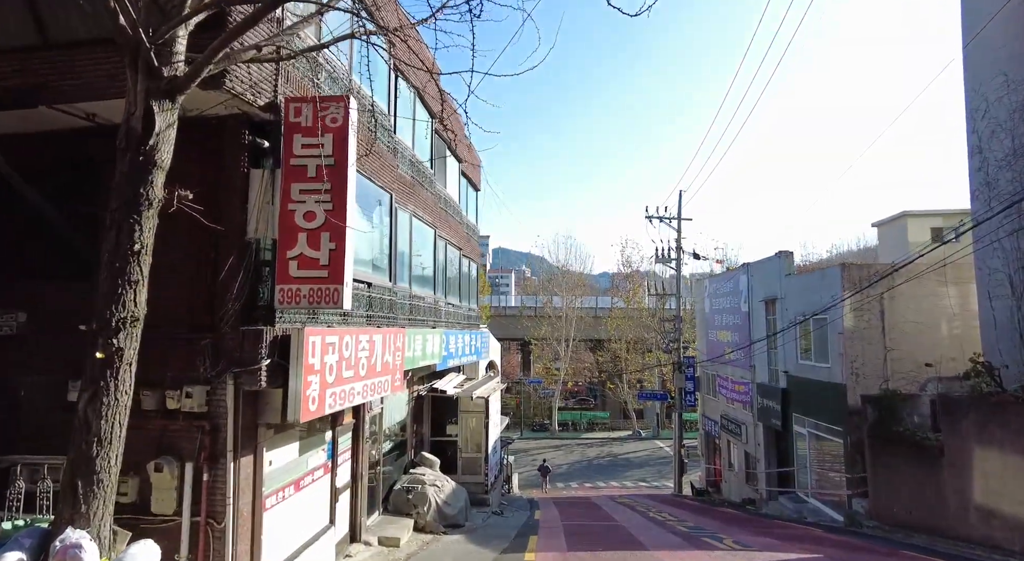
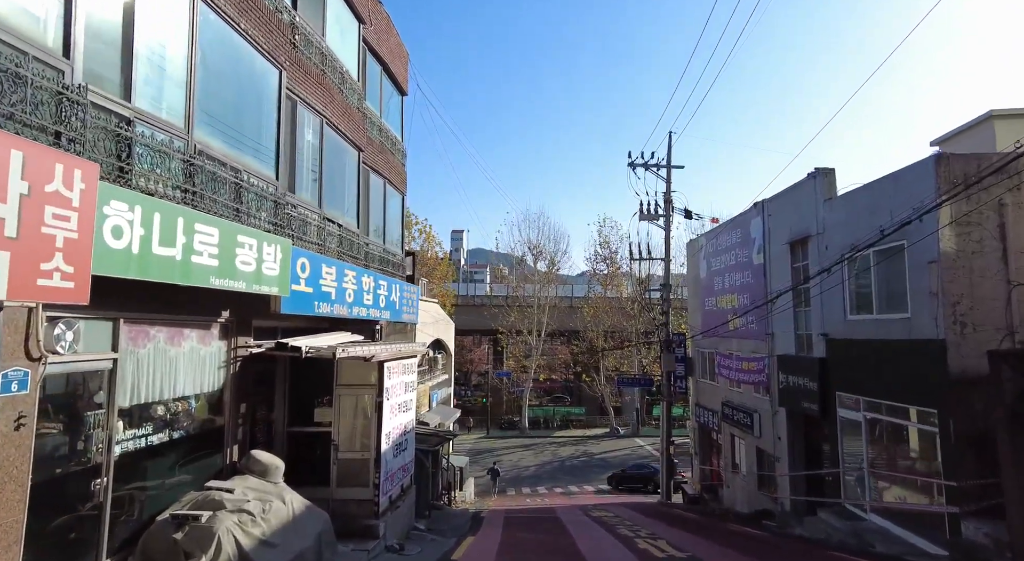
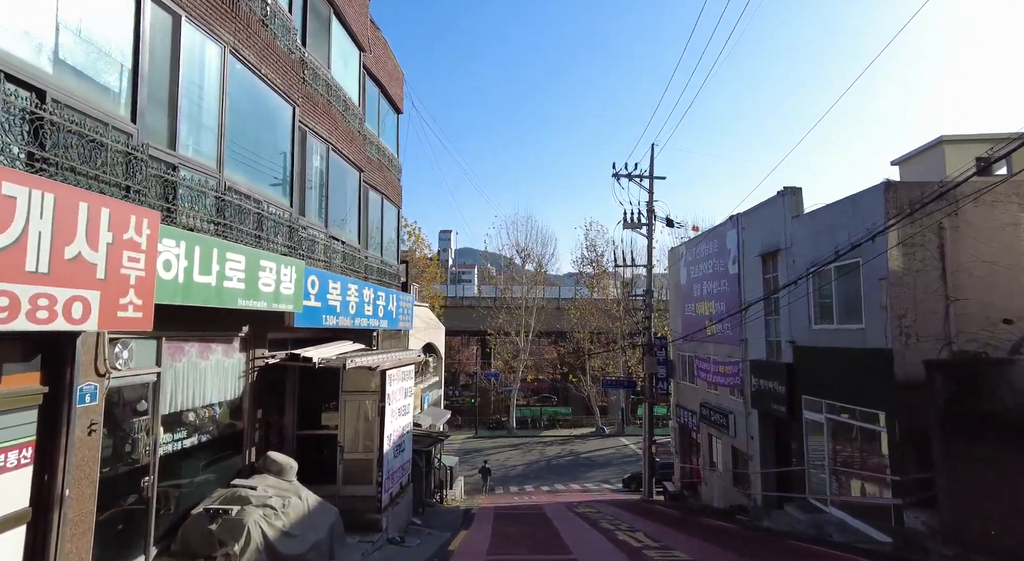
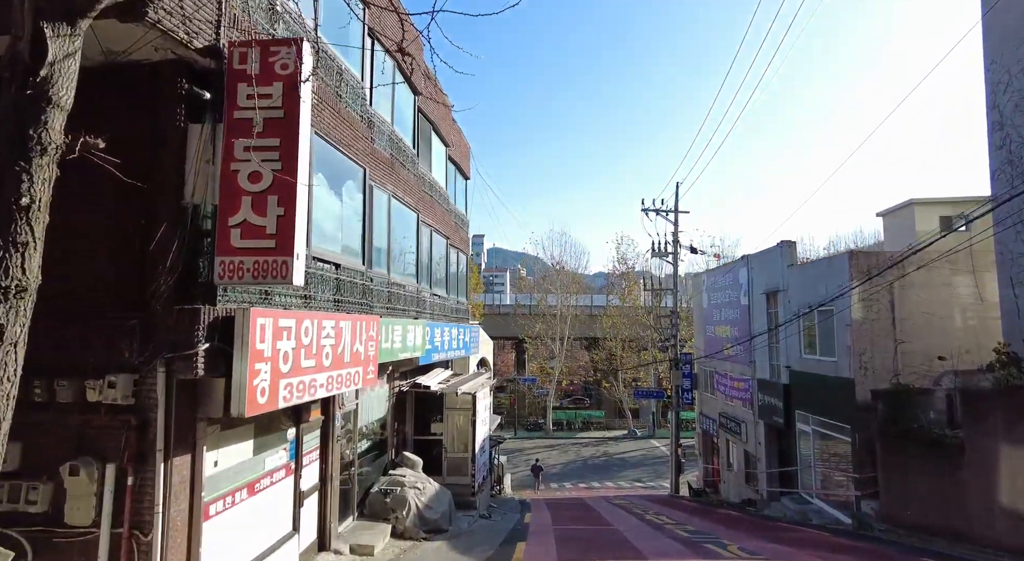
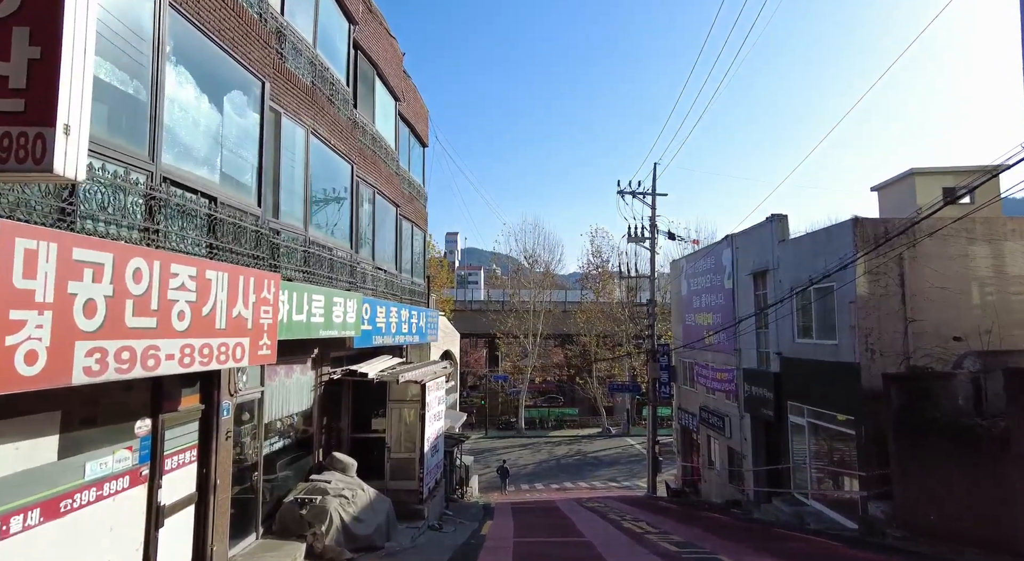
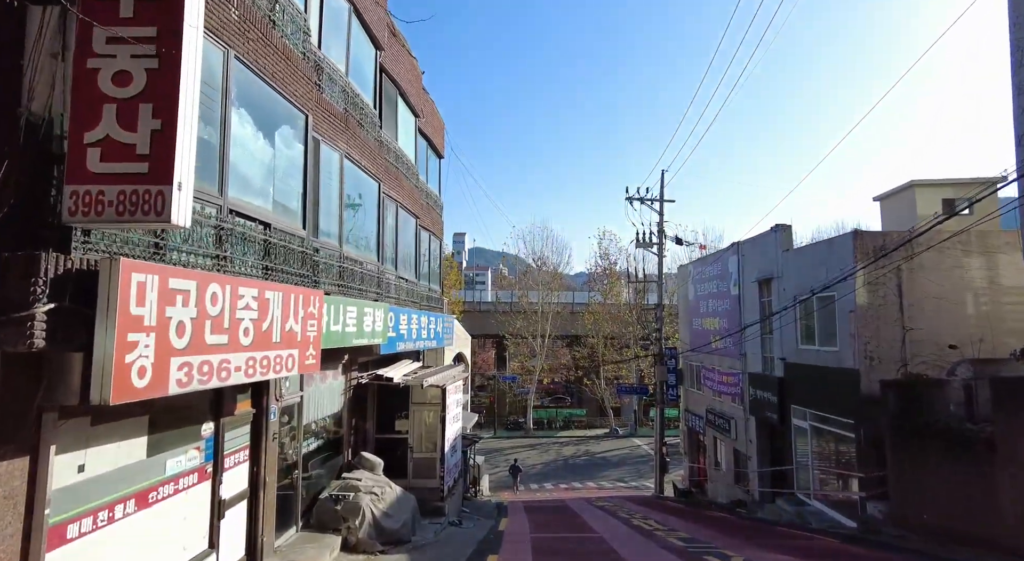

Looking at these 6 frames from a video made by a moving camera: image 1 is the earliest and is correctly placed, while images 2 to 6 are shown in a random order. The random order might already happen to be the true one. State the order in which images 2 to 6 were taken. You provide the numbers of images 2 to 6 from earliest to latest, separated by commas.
4, 6, 5, 3, 2
